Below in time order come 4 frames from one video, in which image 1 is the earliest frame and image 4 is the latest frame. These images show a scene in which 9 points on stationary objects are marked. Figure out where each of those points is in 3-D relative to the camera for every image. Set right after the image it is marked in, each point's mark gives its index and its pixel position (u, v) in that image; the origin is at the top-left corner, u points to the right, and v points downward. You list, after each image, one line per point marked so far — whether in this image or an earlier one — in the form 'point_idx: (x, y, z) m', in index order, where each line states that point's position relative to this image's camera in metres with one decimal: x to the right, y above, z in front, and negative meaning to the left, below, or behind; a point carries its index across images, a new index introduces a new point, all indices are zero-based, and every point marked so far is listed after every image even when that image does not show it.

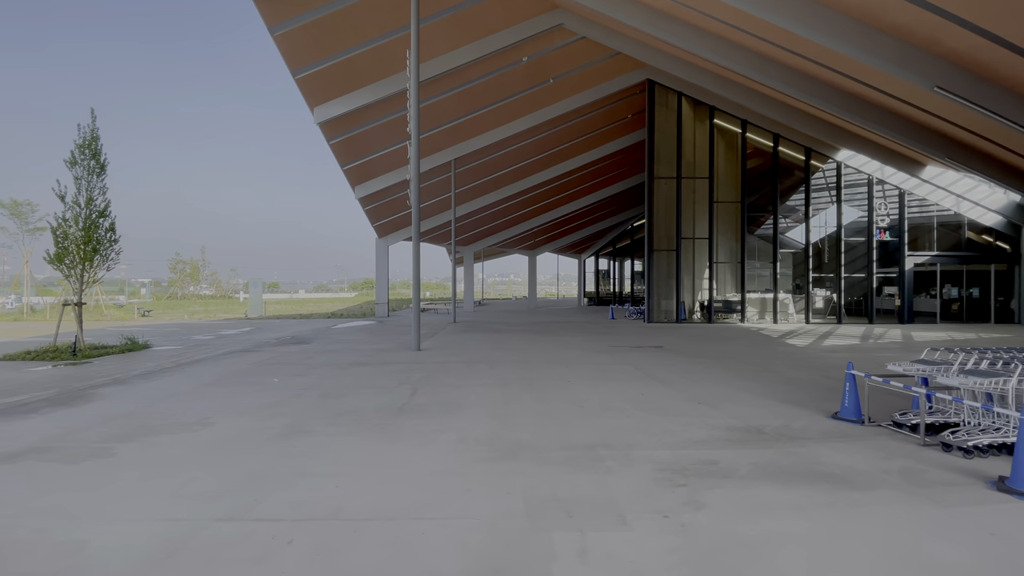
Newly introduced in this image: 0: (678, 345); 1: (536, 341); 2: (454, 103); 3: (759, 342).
0: (+4.1, -1.4, +11.7) m
1: (+0.6, -1.4, +12.3) m
2: (-1.9, +6.0, +15.8) m
3: (+6.6, -1.5, +12.8) m
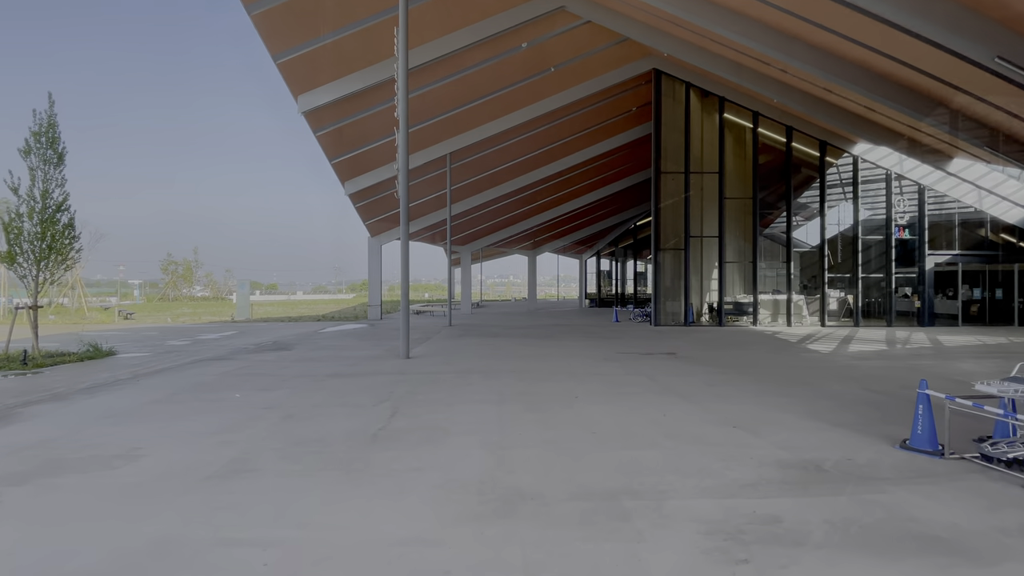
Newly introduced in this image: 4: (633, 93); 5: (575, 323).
0: (+4.0, -1.5, +10.7) m
1: (+0.6, -1.5, +11.3) m
2: (-2.0, +6.0, +14.8) m
3: (+6.6, -1.5, +11.7) m
4: (+4.4, +7.4, +18.4) m
5: (+2.4, -1.4, +18.2) m
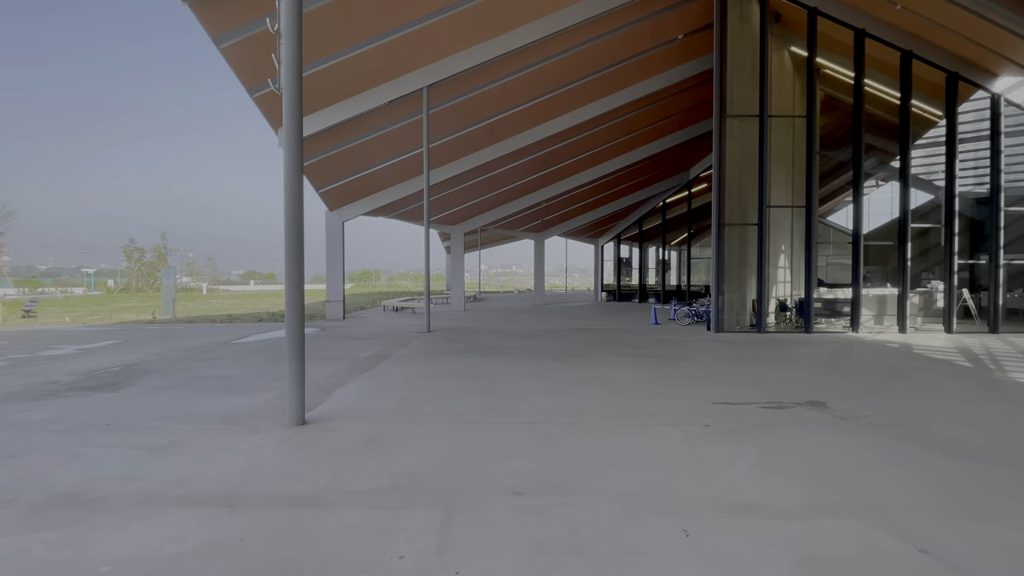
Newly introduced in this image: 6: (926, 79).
0: (+4.1, -1.4, +9.4) m
1: (+0.6, -1.4, +10.0) m
2: (-1.8, +6.2, +13.4) m
3: (+6.7, -1.5, +10.4) m
4: (+4.6, +7.5, +16.9) m
5: (+2.5, -1.2, +16.9) m
6: (+13.4, +6.8, +15.3) m
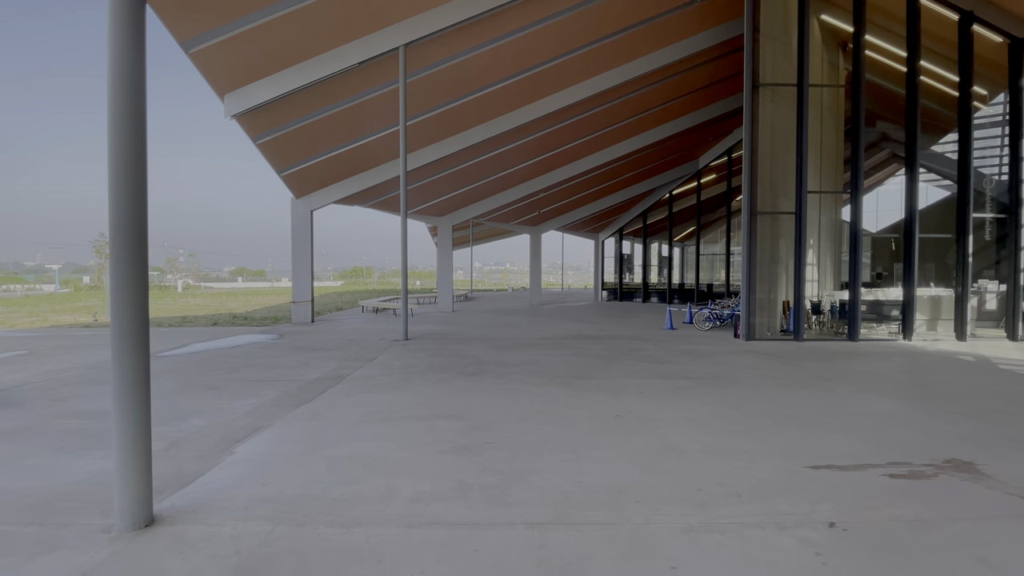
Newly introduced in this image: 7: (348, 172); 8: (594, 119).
0: (+4.0, -1.4, +7.2) m
1: (+0.5, -1.4, +7.8) m
2: (-2.0, +6.2, +11.1) m
3: (+6.6, -1.5, +8.3) m
4: (+4.4, +7.6, +14.7) m
5: (+2.3, -1.2, +14.8) m
6: (+13.2, +6.8, +13.2) m
7: (-5.6, +3.9, +16.3) m
8: (+3.0, +6.3, +17.6) m
